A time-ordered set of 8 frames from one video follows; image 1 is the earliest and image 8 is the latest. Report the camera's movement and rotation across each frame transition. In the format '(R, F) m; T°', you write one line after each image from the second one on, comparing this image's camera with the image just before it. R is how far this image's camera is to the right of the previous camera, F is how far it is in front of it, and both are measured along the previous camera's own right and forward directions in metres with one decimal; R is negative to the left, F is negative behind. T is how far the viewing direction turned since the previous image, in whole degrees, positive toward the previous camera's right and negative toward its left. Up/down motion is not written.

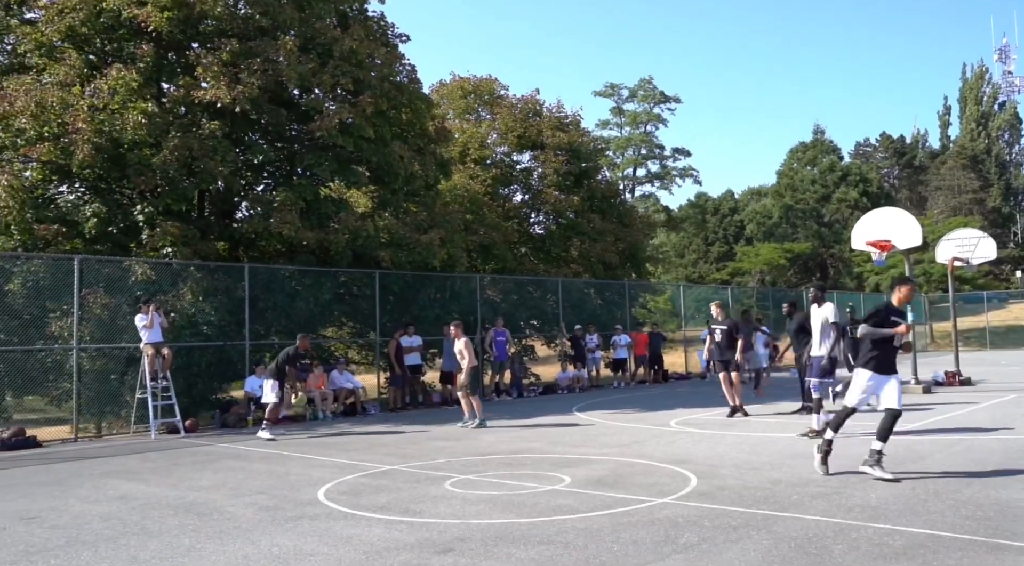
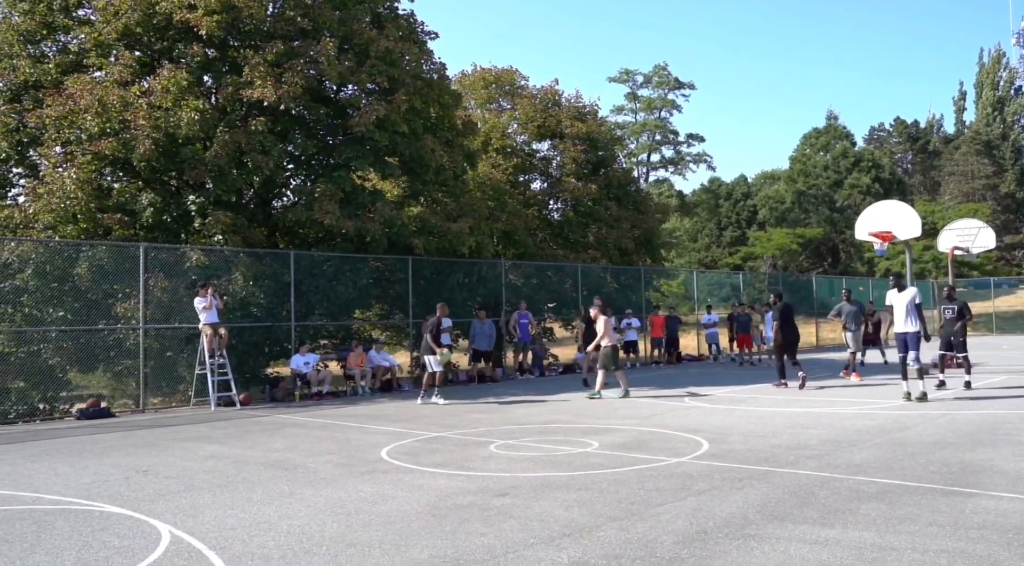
(-0.3, -1.4) m; -1°
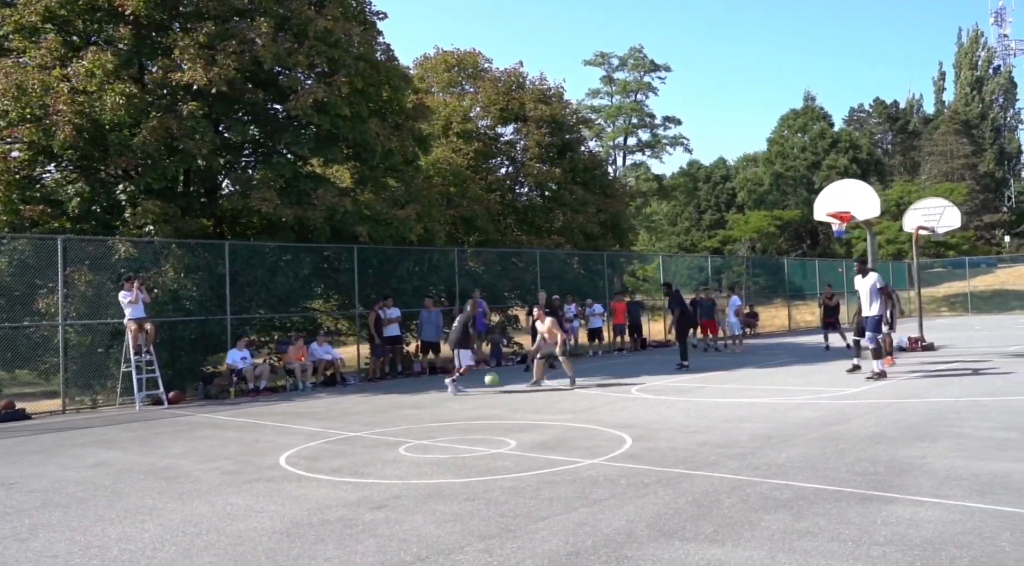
(+0.9, +0.7) m; +1°
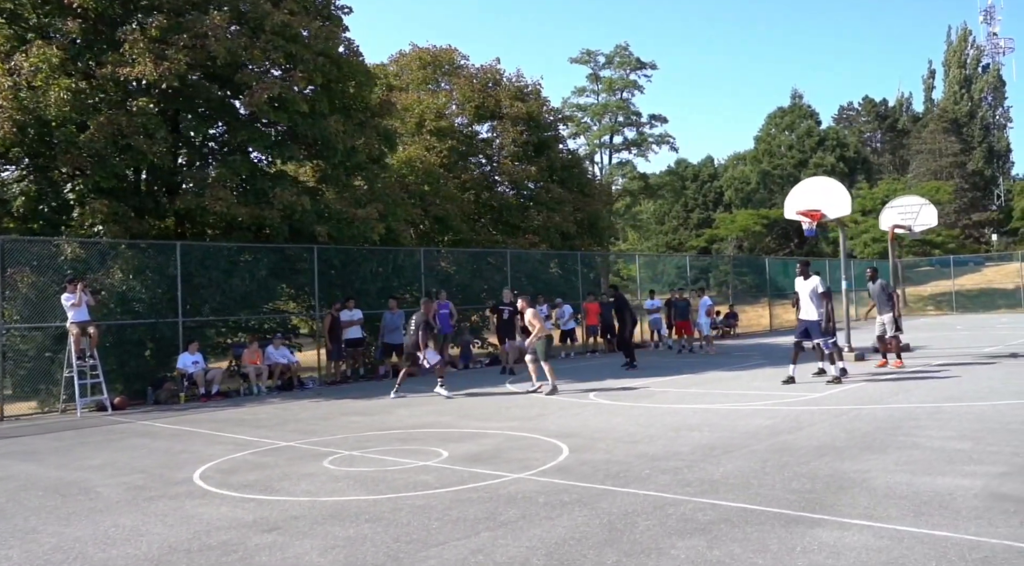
(+0.6, +0.5) m; 0°
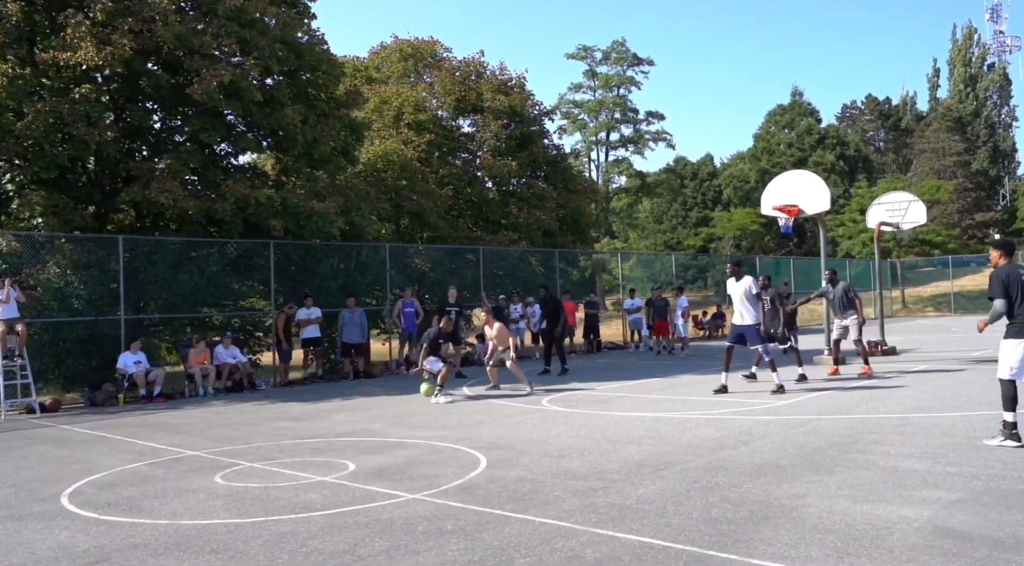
(+0.9, +0.9) m; 0°
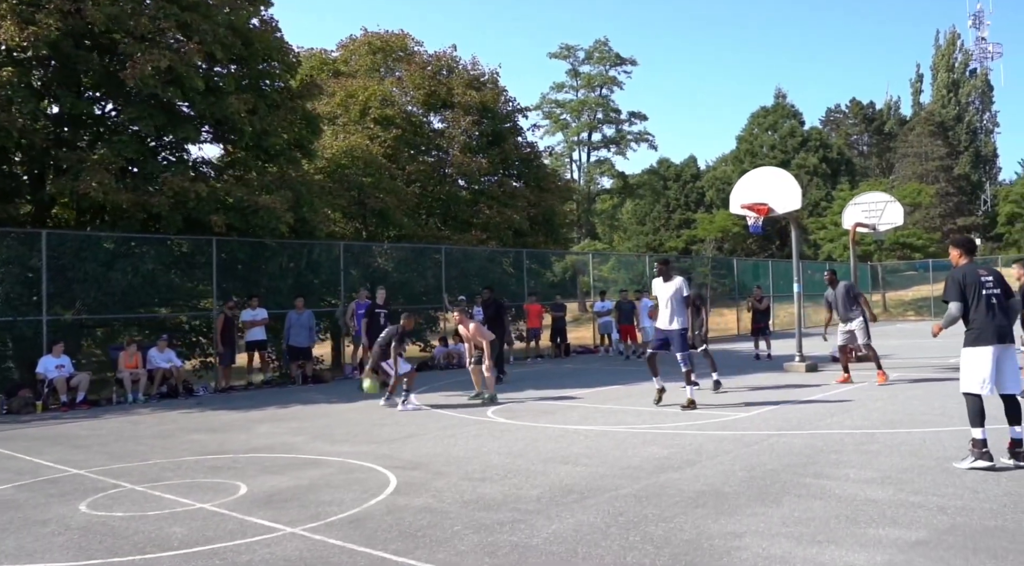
(+0.6, +1.0) m; +1°
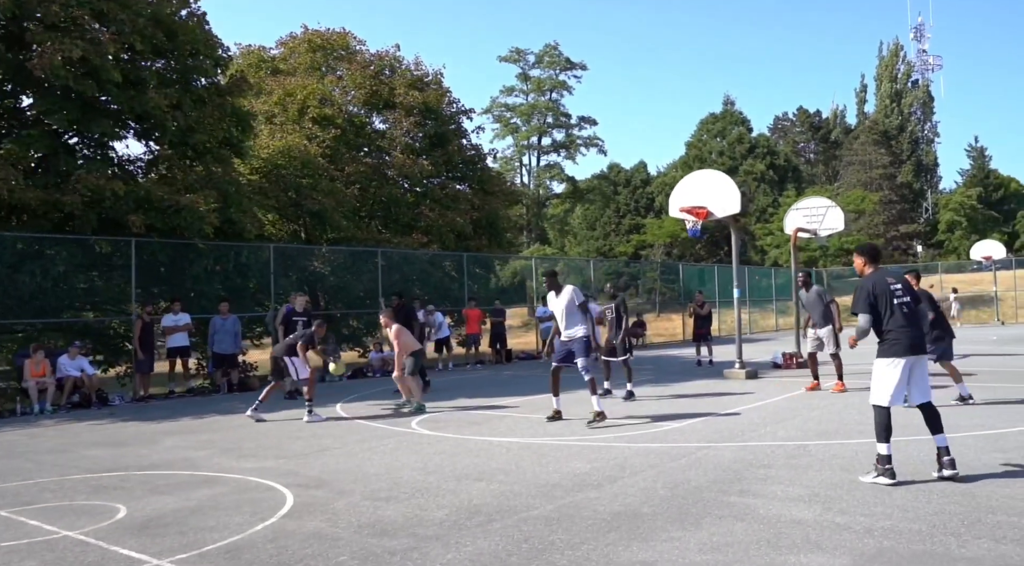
(+0.4, +0.5) m; +3°
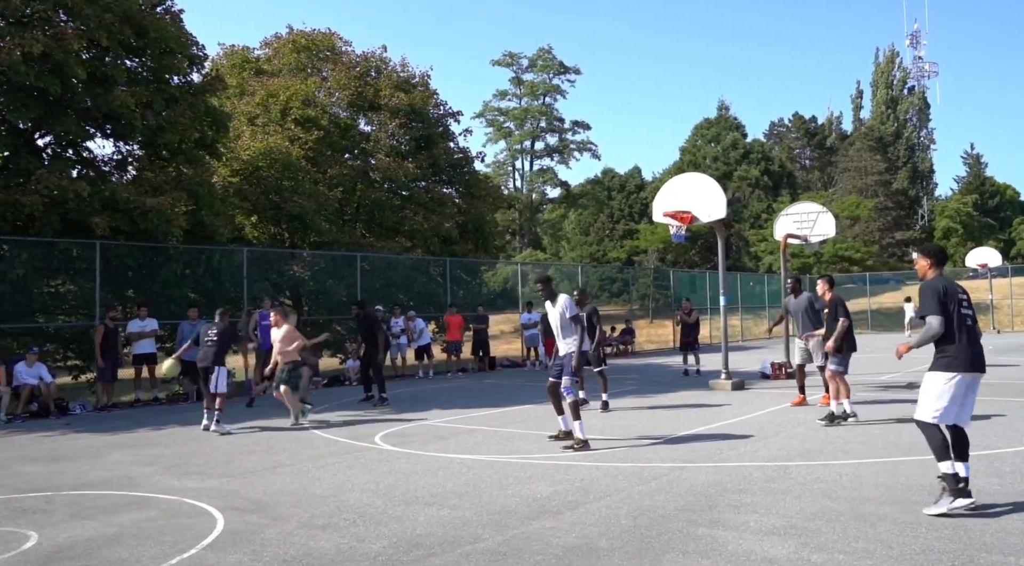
(+0.3, +0.6) m; 0°
